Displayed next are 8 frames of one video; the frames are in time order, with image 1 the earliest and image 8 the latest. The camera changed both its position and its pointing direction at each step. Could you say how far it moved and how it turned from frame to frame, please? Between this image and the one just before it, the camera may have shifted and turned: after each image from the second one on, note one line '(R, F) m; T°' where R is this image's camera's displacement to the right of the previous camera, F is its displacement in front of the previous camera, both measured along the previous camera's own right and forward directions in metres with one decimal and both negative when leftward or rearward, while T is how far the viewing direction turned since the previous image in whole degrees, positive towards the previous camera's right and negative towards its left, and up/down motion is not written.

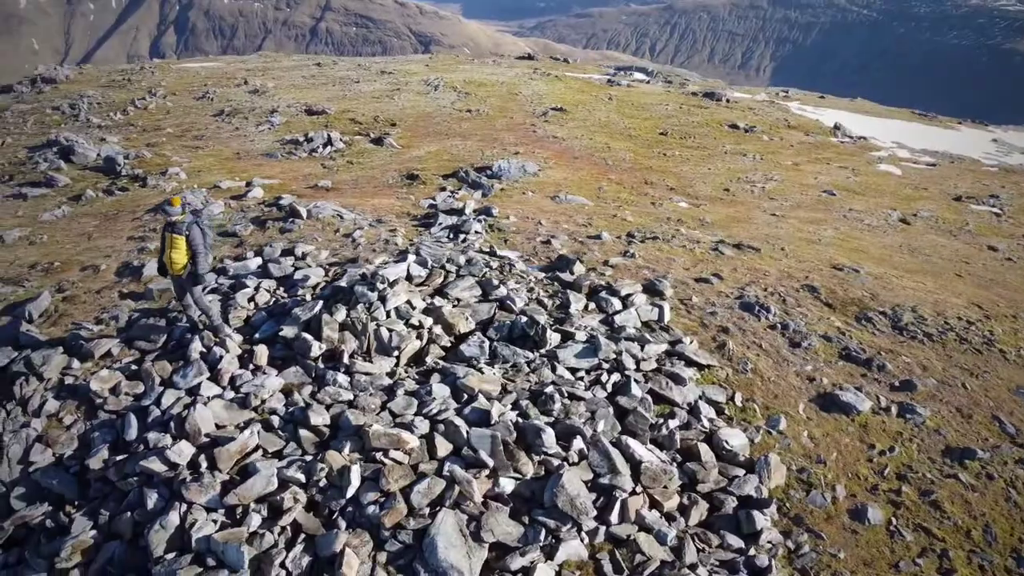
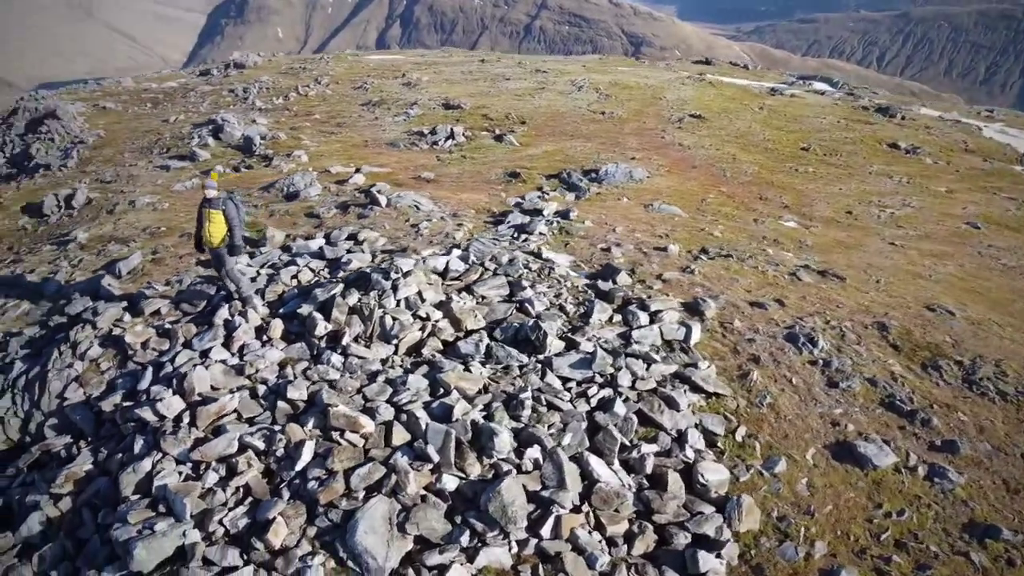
(+3.4, +0.4) m; -13°
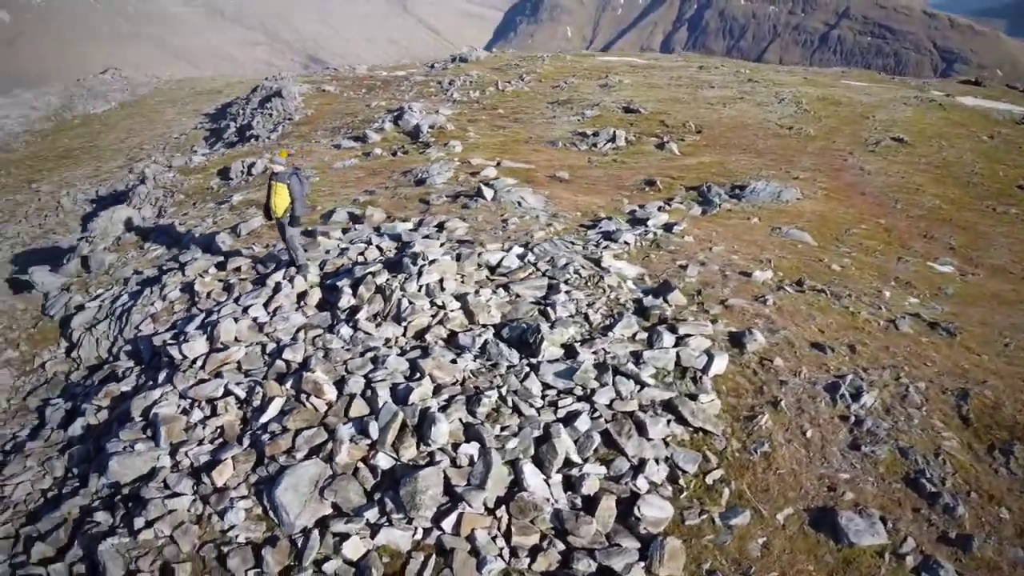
(+4.6, +0.6) m; -18°
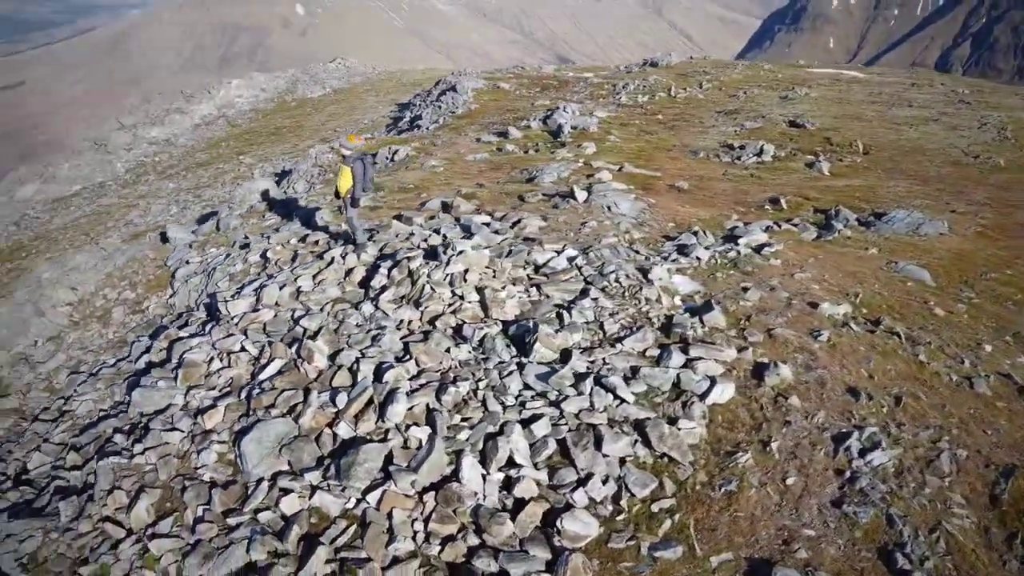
(+4.1, +0.5) m; -16°
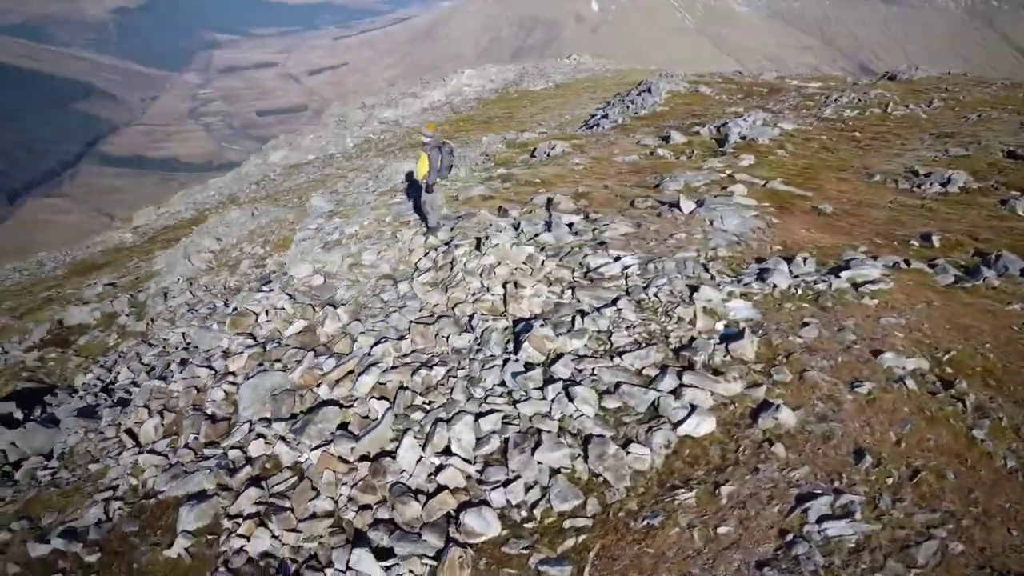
(+4.7, +0.6) m; -18°
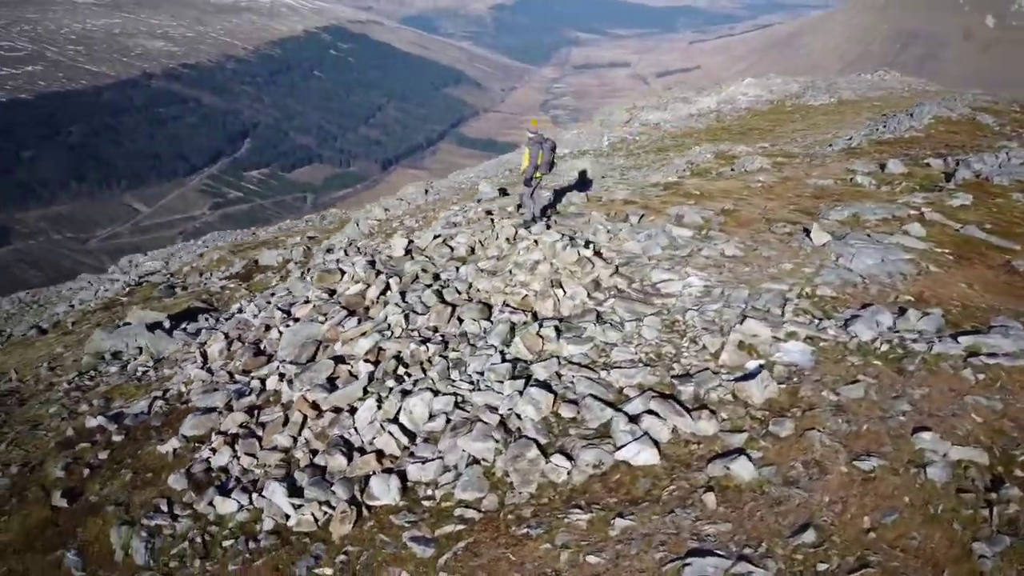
(+5.7, +0.9) m; -22°
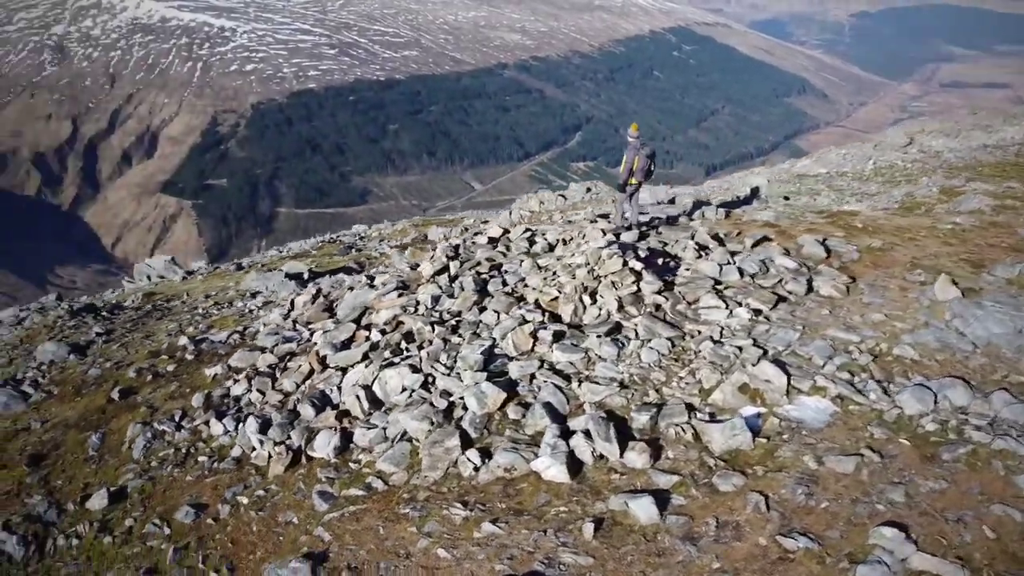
(+5.6, +0.9) m; -21°
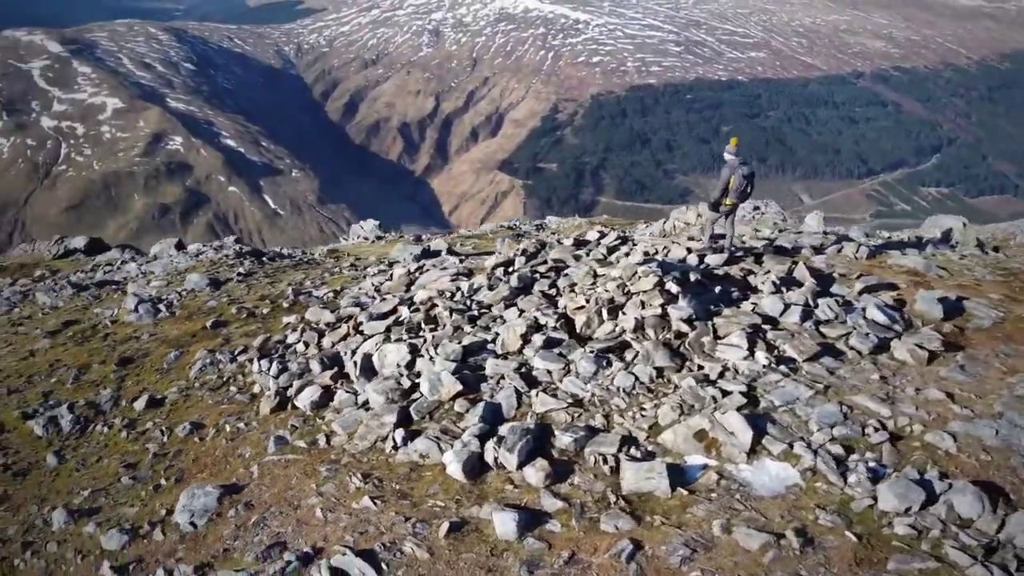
(+5.6, +1.0) m; -21°
